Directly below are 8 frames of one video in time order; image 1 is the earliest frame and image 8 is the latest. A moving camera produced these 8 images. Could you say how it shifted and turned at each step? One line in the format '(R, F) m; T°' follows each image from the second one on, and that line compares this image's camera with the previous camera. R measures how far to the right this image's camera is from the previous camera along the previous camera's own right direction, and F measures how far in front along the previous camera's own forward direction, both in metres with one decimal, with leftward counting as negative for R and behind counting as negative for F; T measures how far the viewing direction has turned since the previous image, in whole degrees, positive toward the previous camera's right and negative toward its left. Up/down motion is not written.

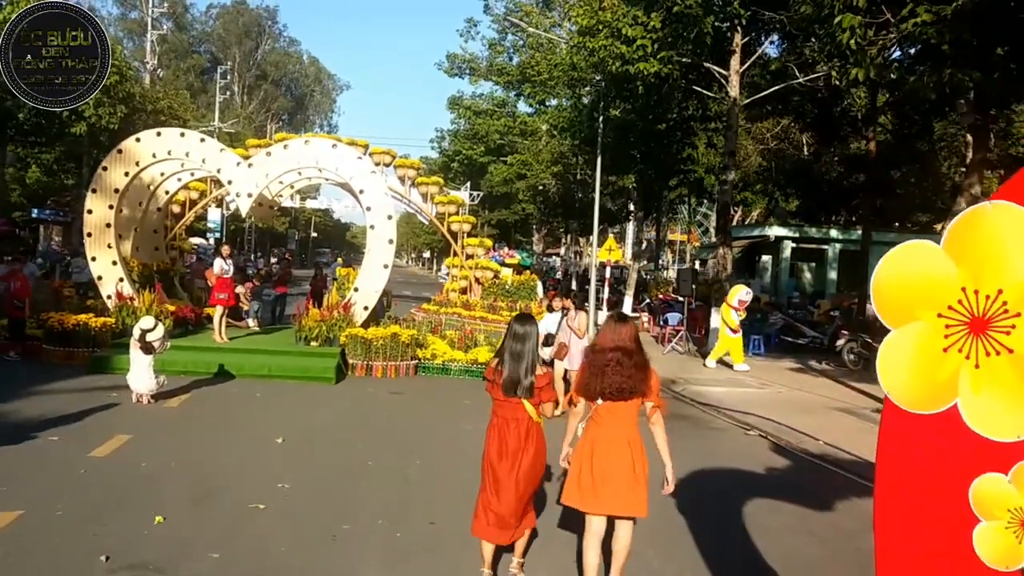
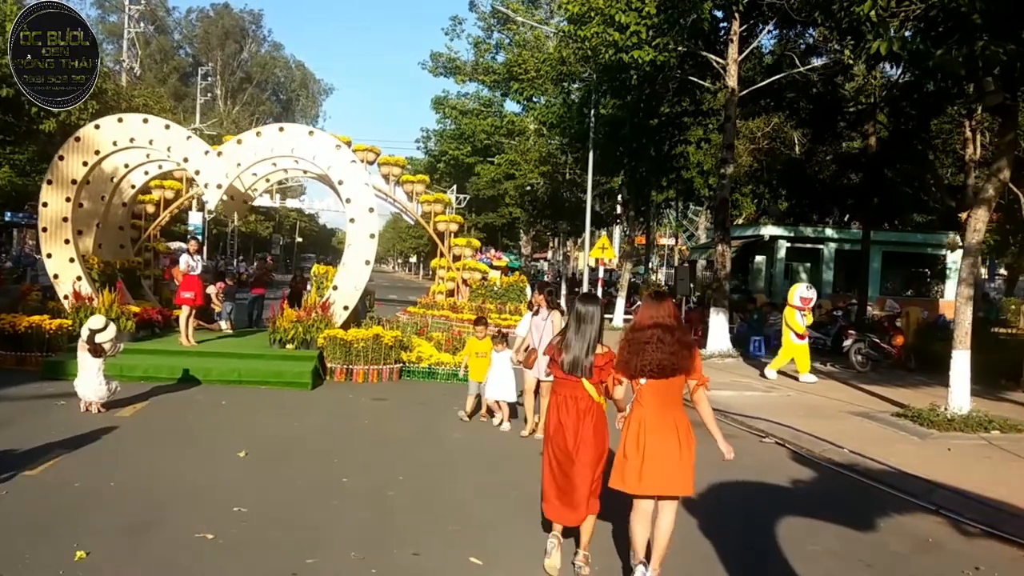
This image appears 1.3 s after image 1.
(-0.1, +1.0) m; +1°
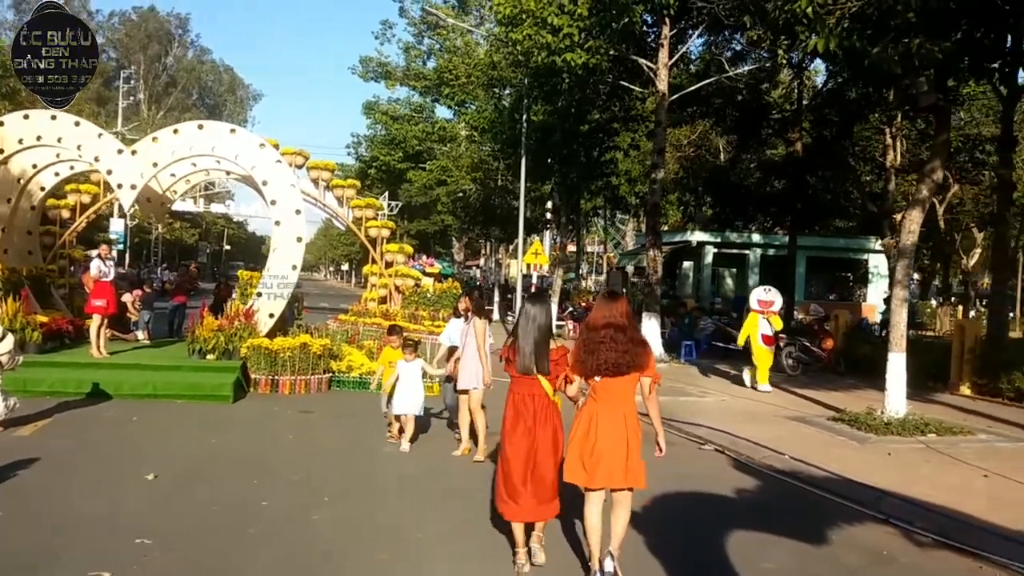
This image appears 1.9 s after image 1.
(0.0, +0.4) m; +4°
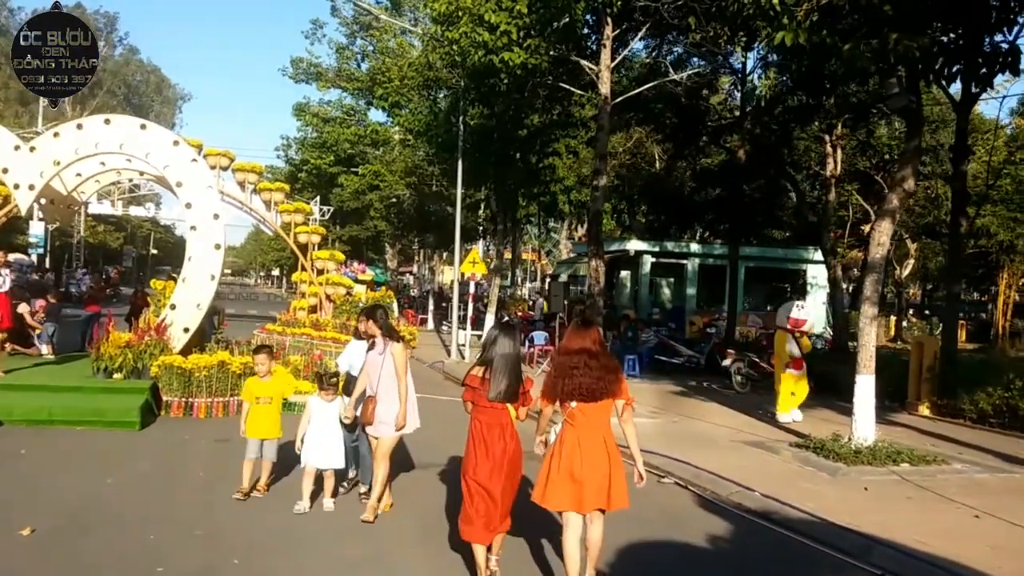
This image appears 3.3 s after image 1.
(-0.1, +1.0) m; +4°
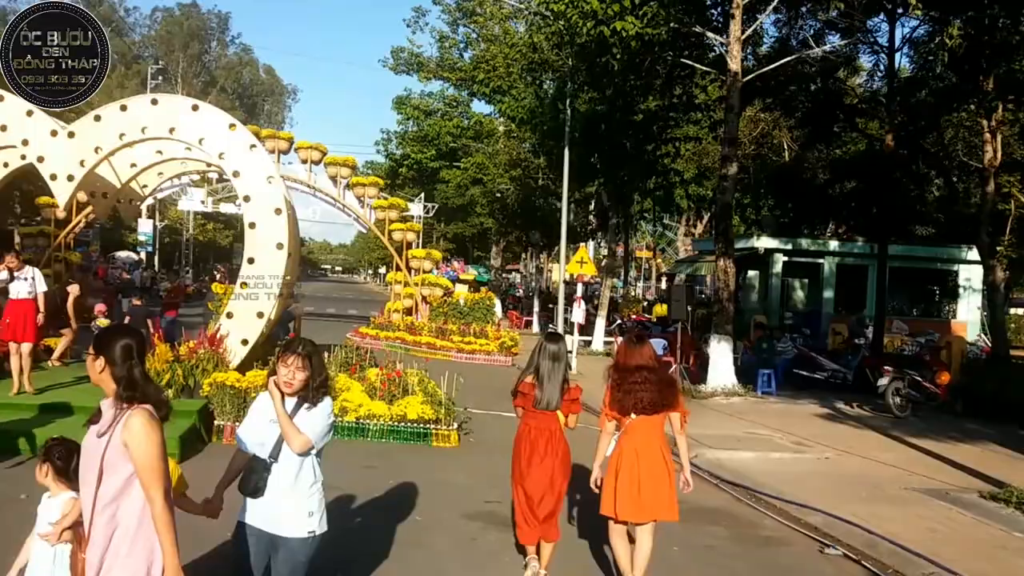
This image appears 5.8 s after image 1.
(-0.1, +2.2) m; -6°
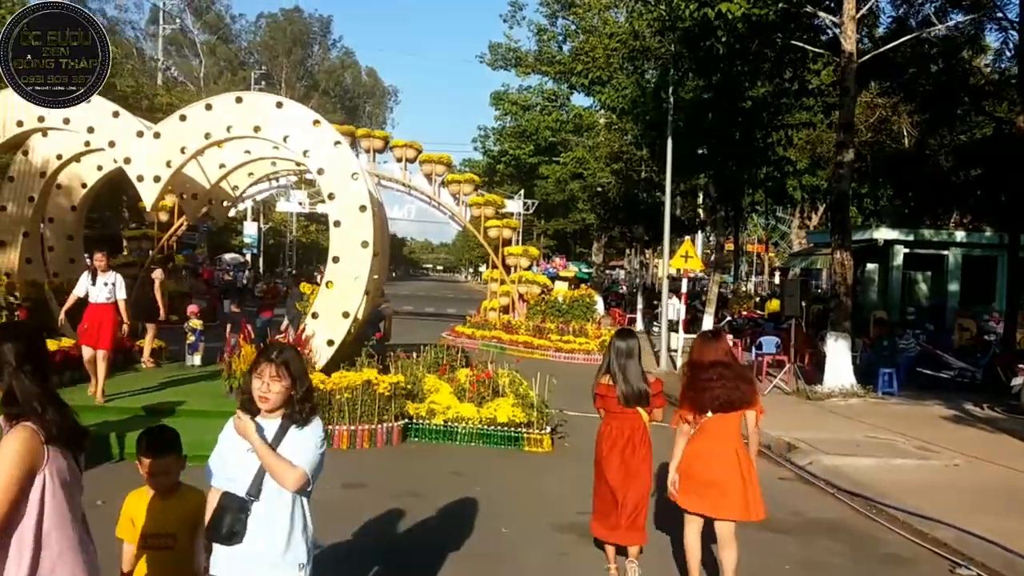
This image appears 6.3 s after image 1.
(+0.1, +0.6) m; -6°
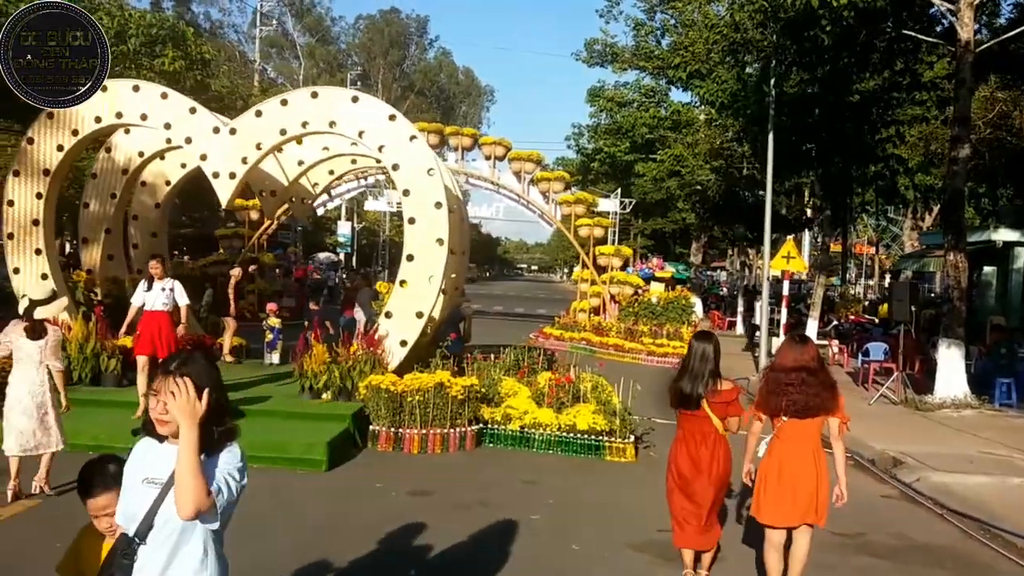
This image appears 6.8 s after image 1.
(+0.2, +0.5) m; -6°
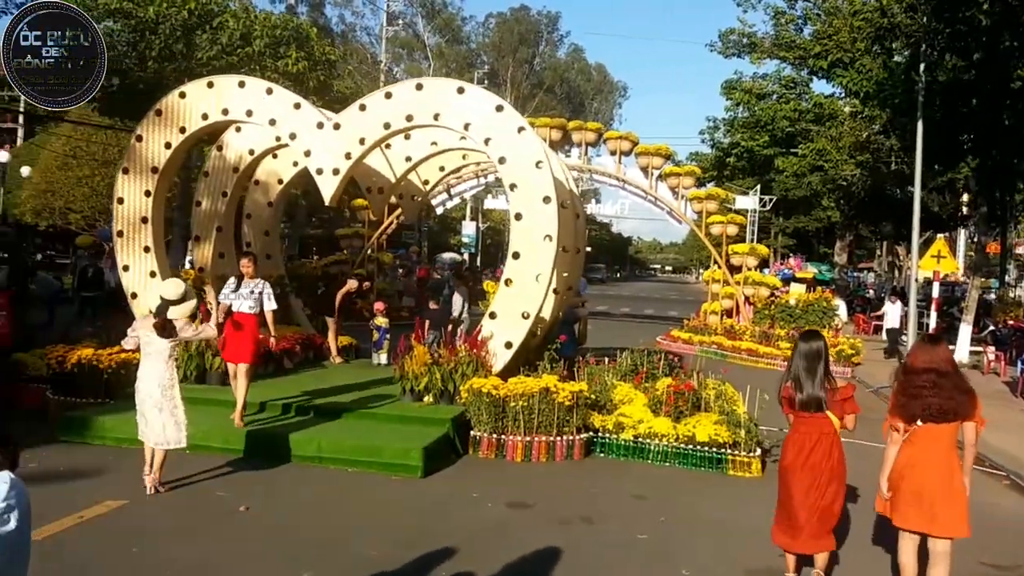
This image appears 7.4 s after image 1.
(+0.3, +0.6) m; -8°
